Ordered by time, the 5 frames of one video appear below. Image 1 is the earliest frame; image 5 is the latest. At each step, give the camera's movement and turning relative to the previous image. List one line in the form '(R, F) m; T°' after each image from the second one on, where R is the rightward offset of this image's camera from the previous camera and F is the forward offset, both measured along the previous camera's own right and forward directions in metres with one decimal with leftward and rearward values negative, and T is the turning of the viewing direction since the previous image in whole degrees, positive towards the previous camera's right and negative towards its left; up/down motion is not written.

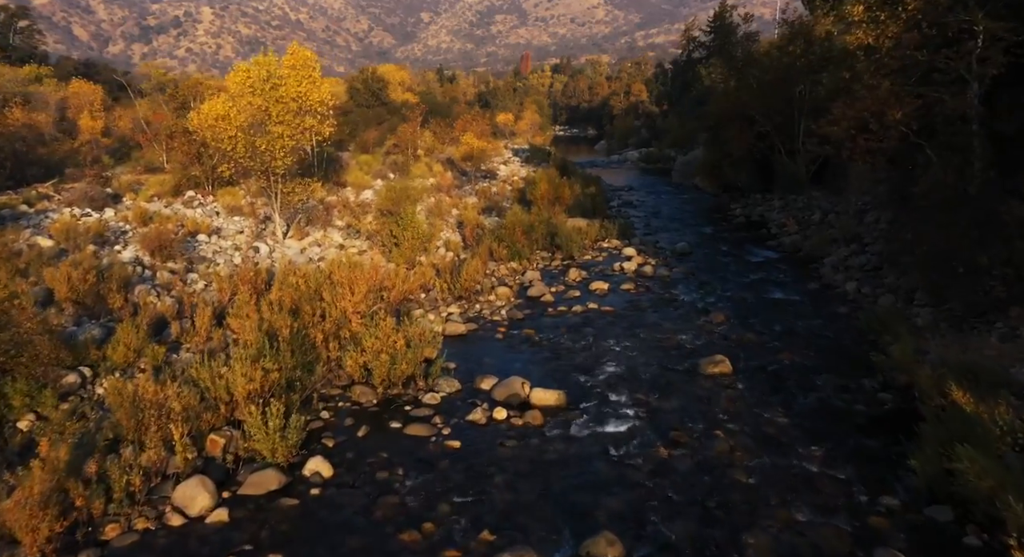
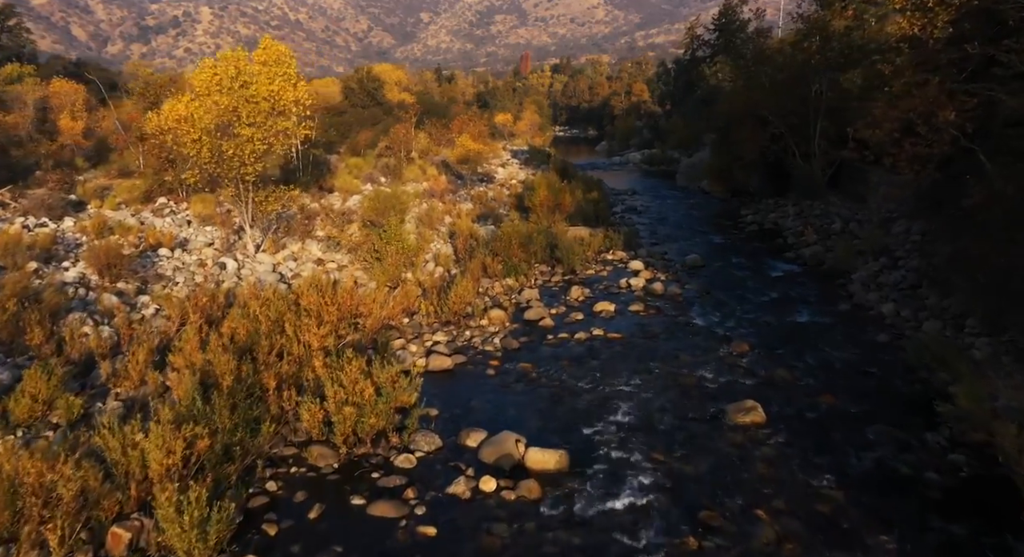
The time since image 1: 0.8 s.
(+0.1, +1.9) m; 0°
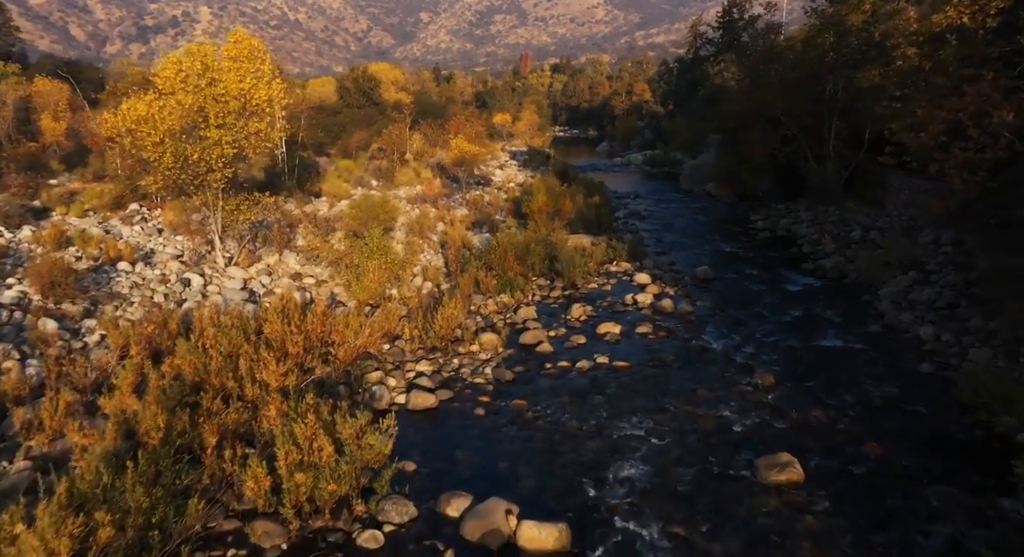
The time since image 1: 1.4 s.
(+0.1, +1.6) m; 0°
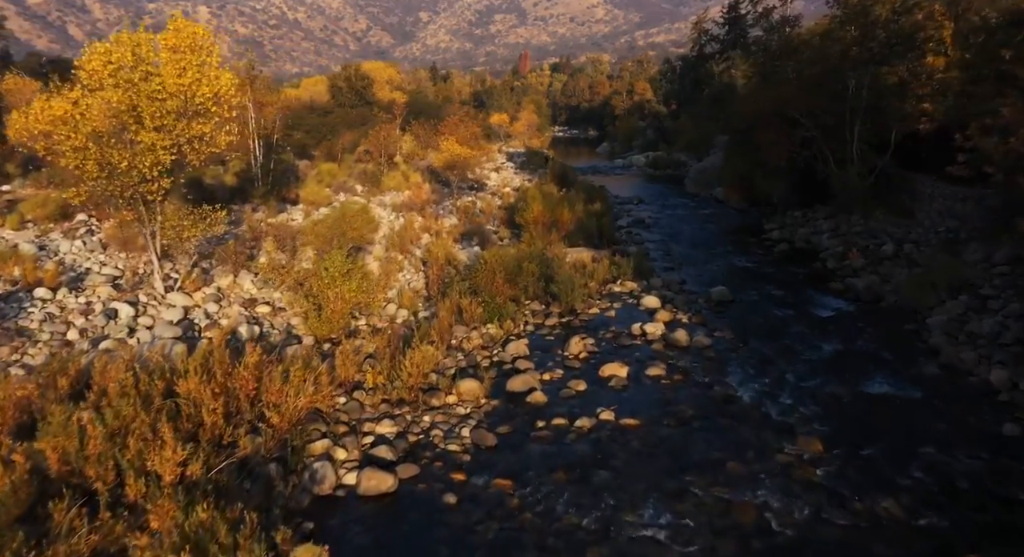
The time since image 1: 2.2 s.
(+0.2, +2.3) m; 0°
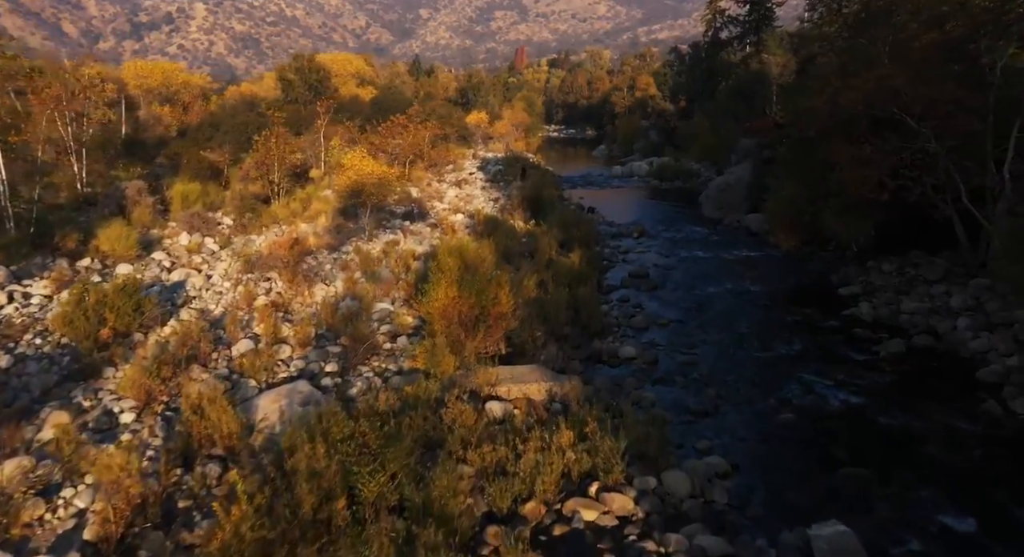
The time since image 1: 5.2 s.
(+1.8, +10.4) m; 0°
